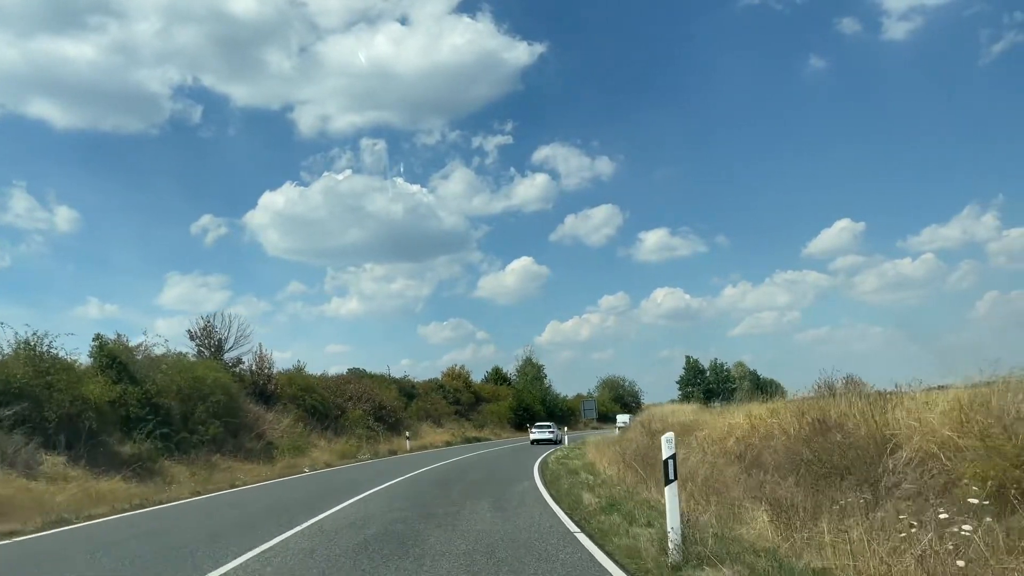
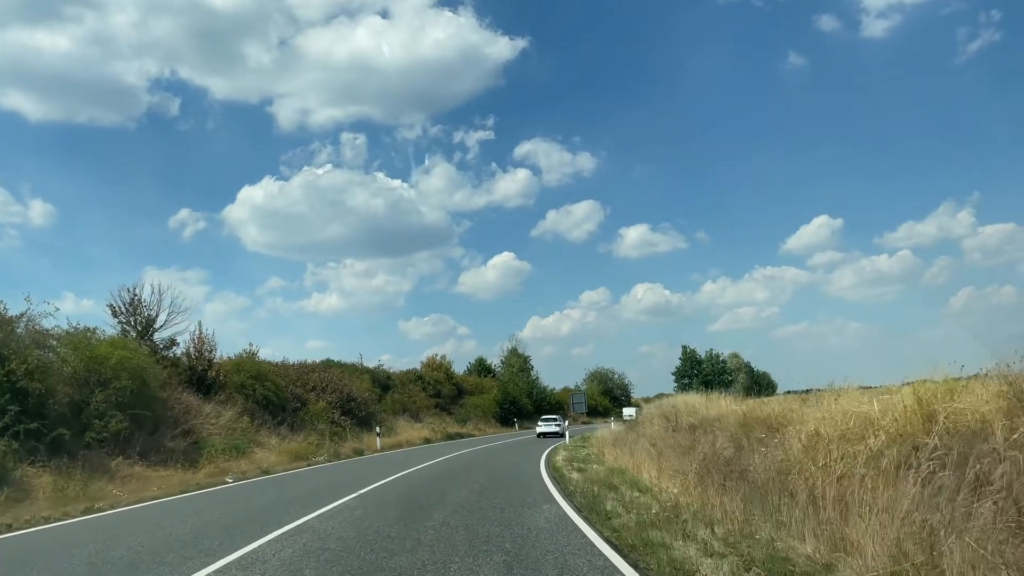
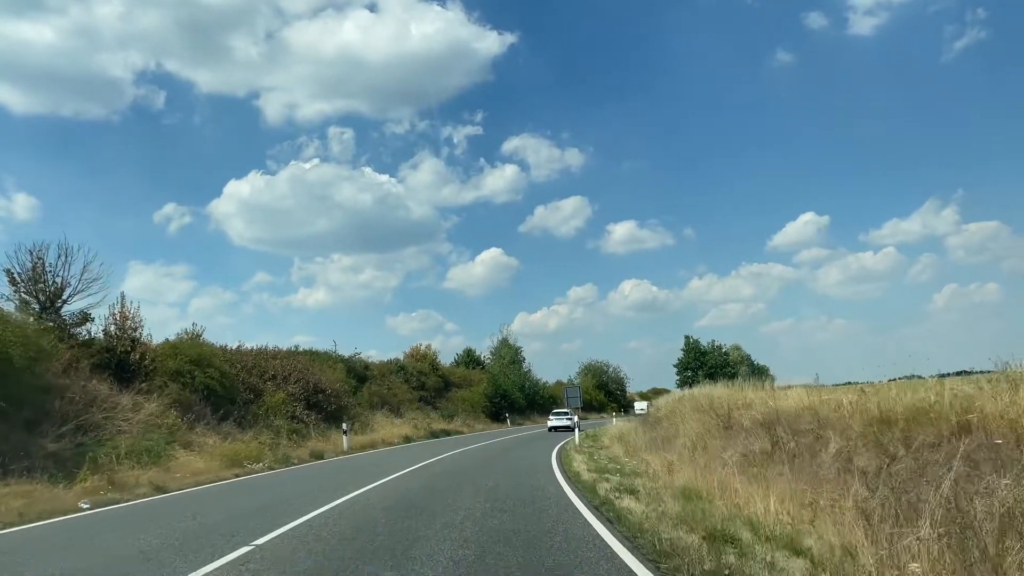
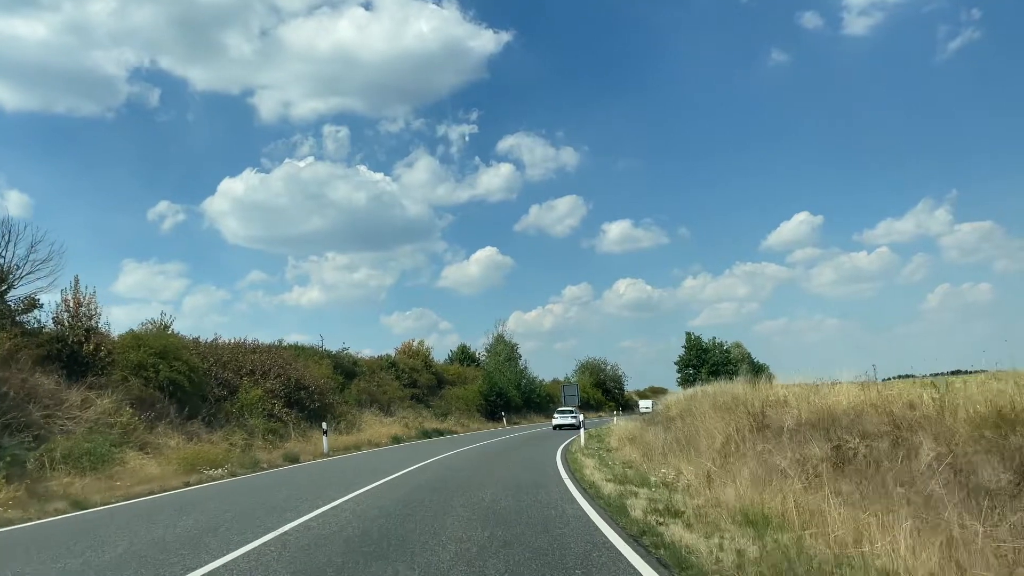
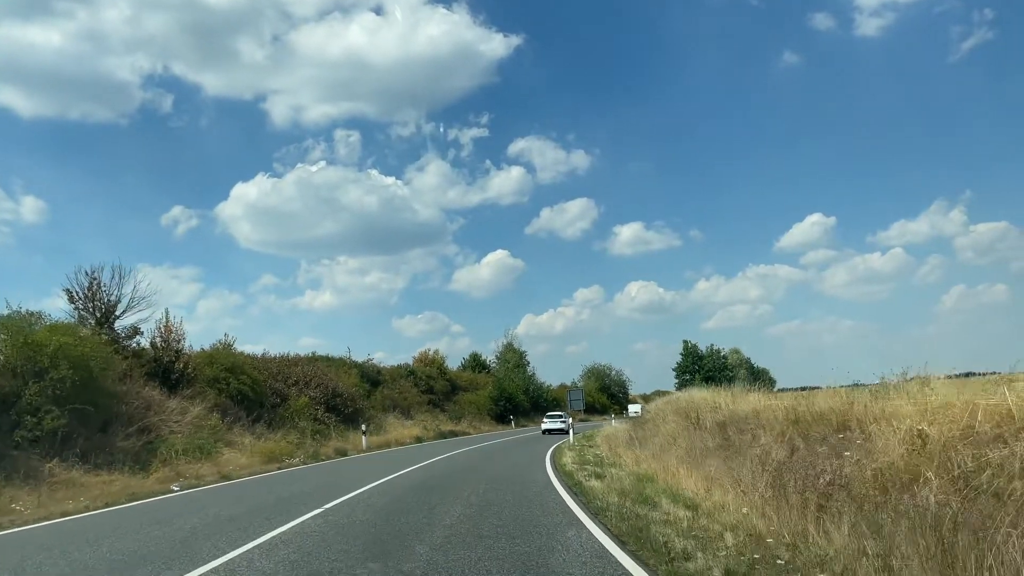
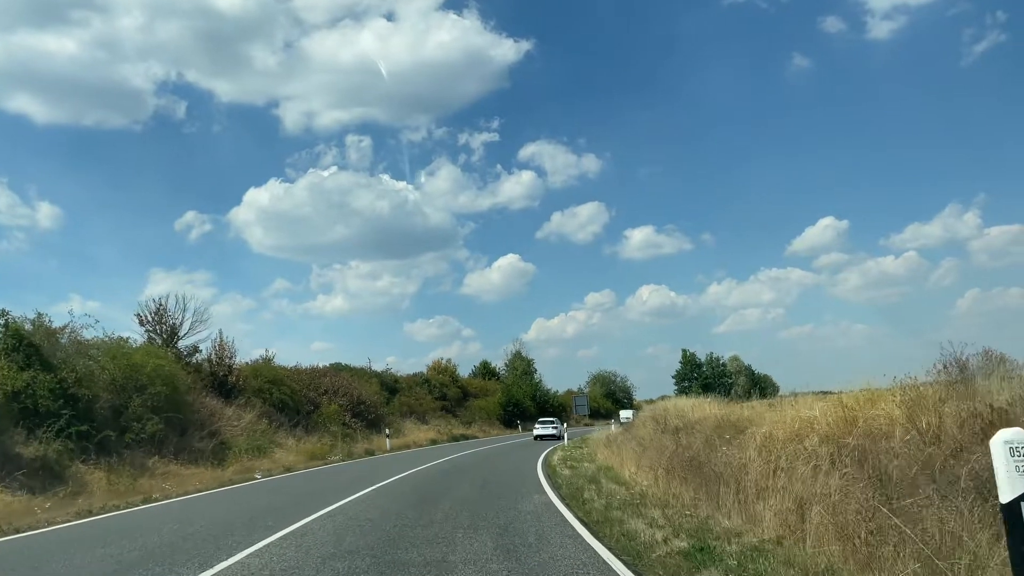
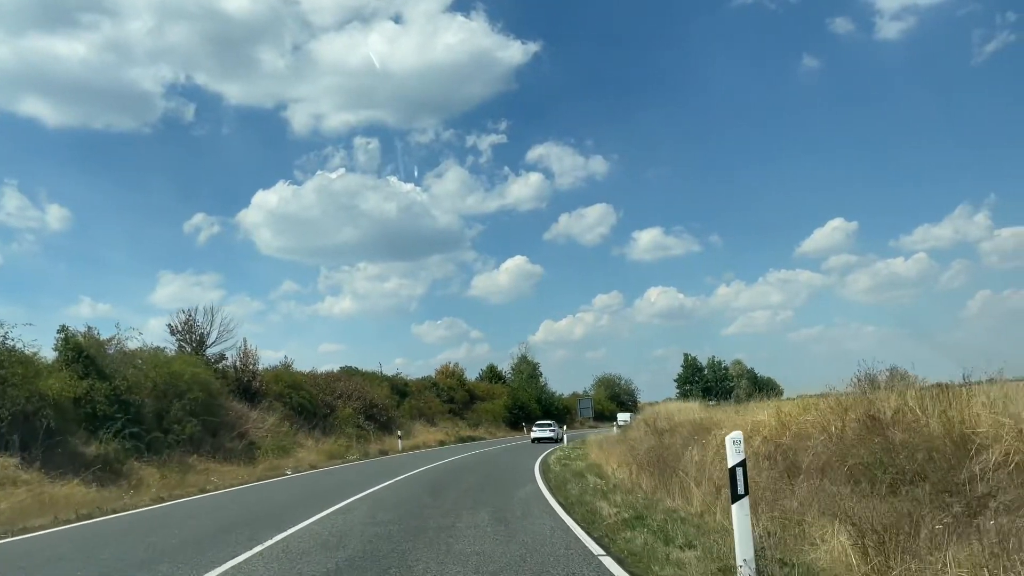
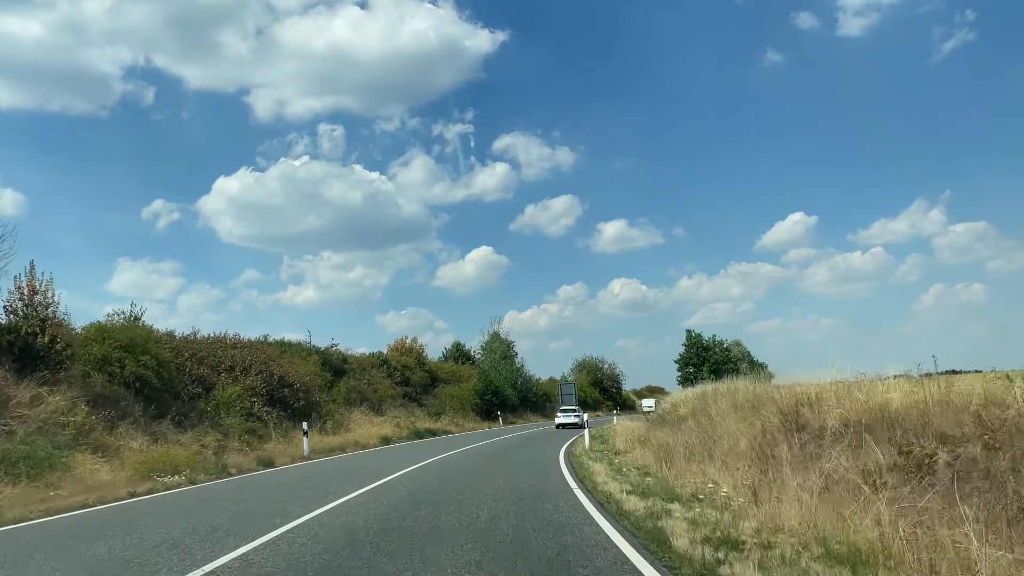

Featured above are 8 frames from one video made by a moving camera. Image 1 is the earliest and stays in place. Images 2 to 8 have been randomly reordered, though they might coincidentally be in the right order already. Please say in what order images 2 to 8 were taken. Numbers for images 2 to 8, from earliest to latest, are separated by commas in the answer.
7, 6, 2, 5, 3, 4, 8
